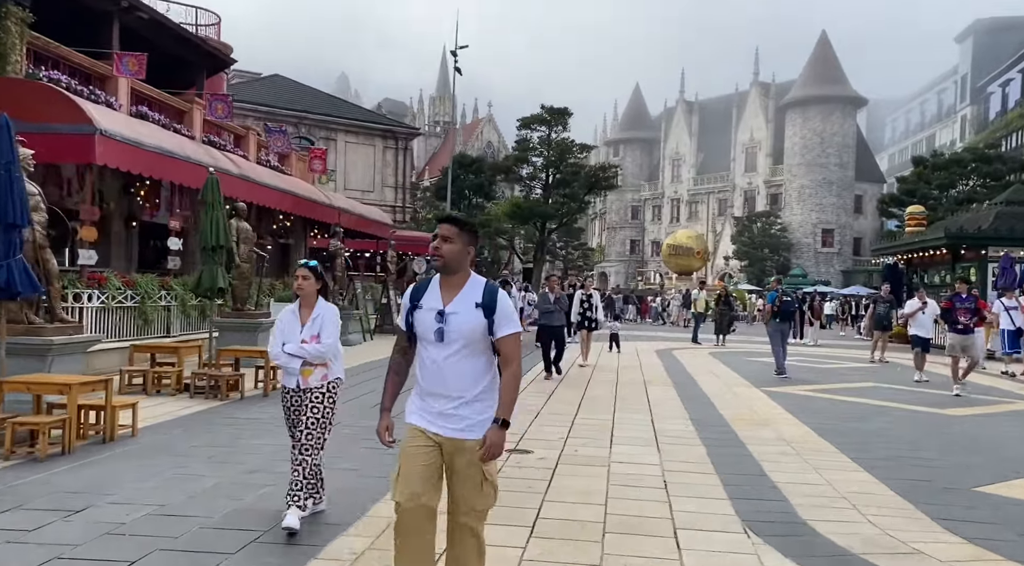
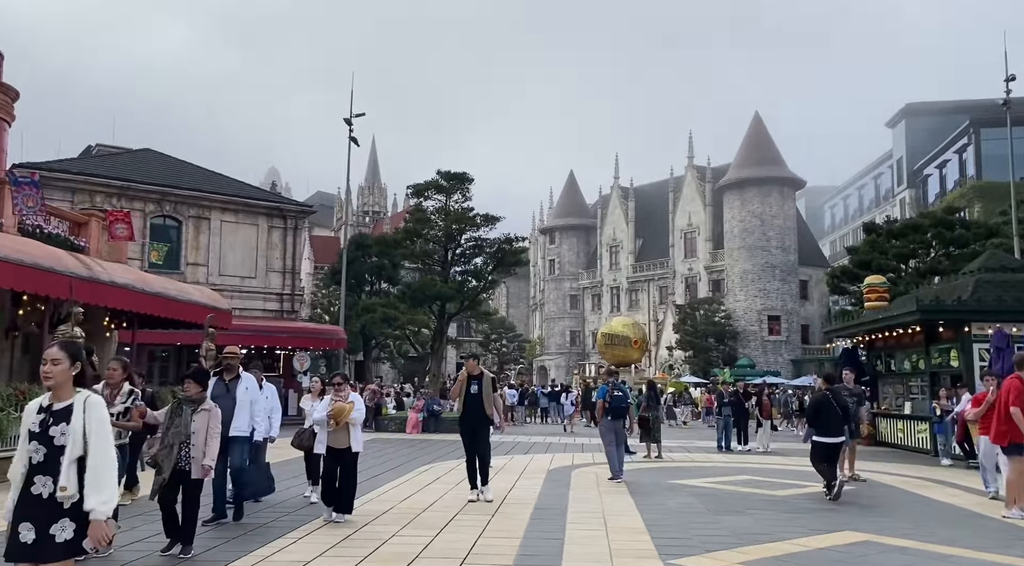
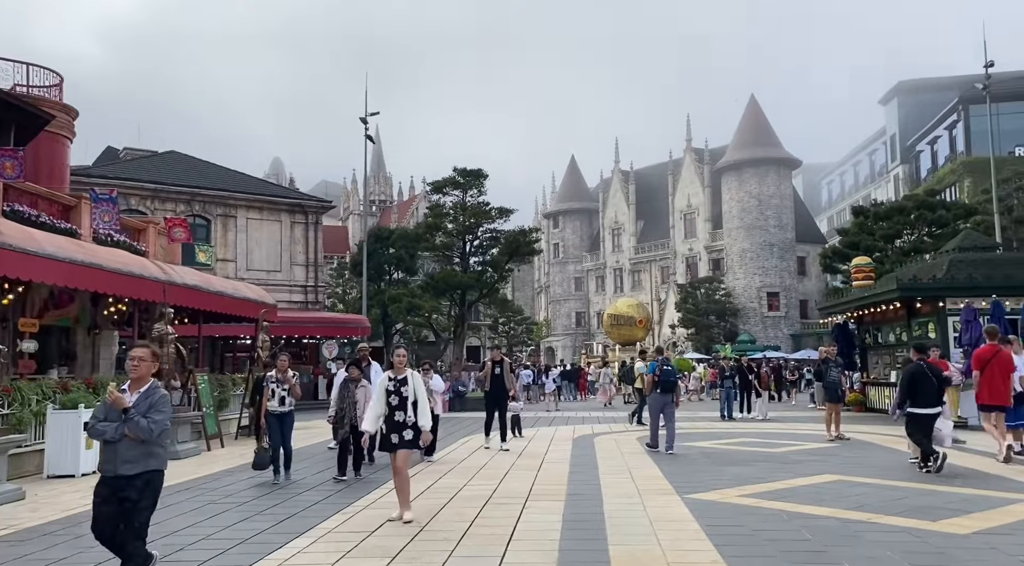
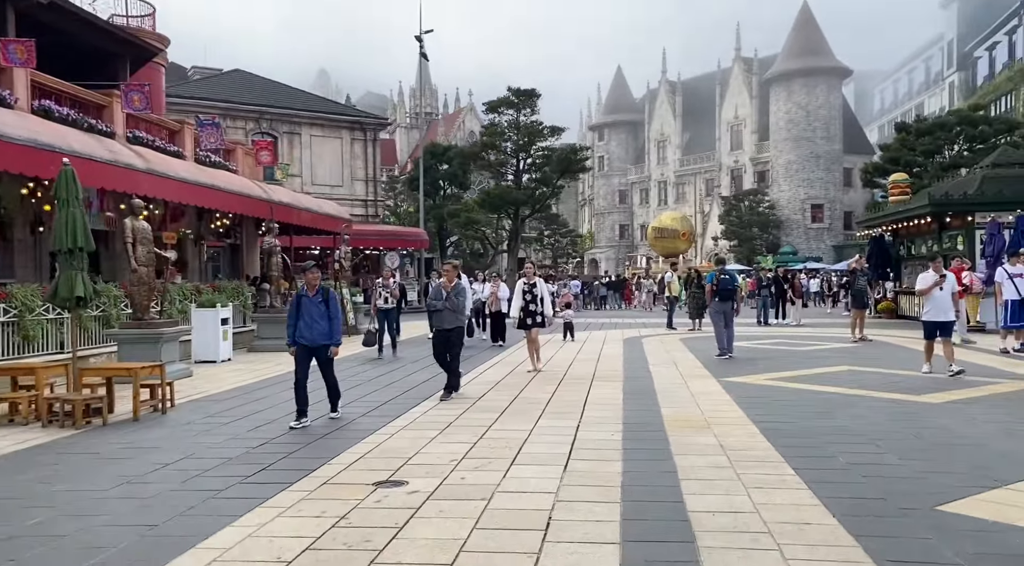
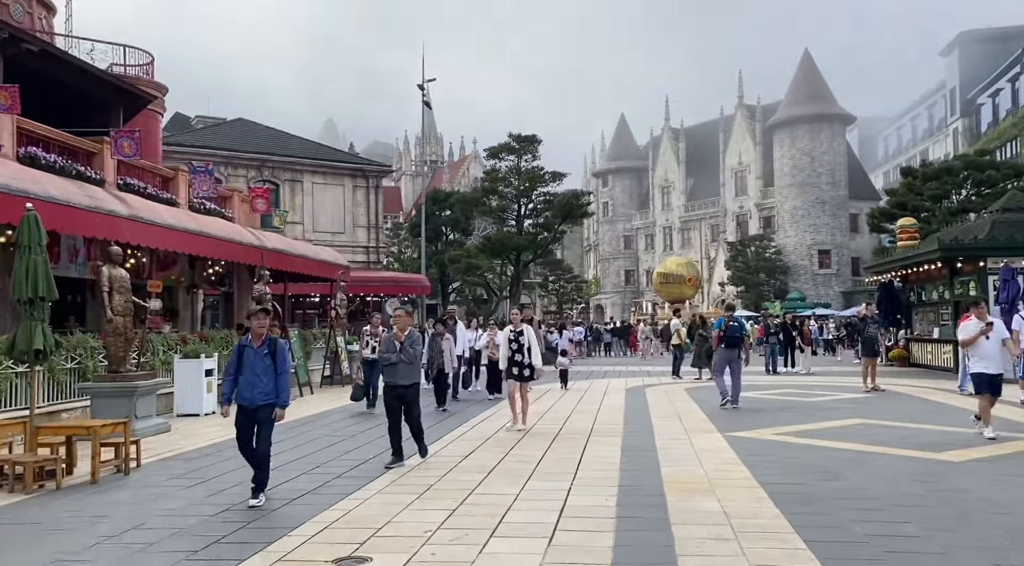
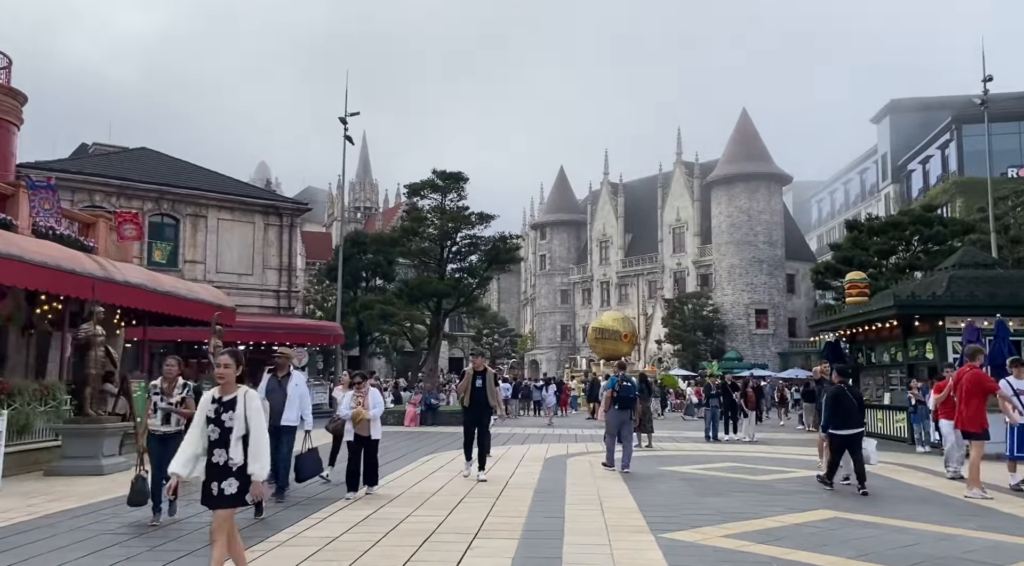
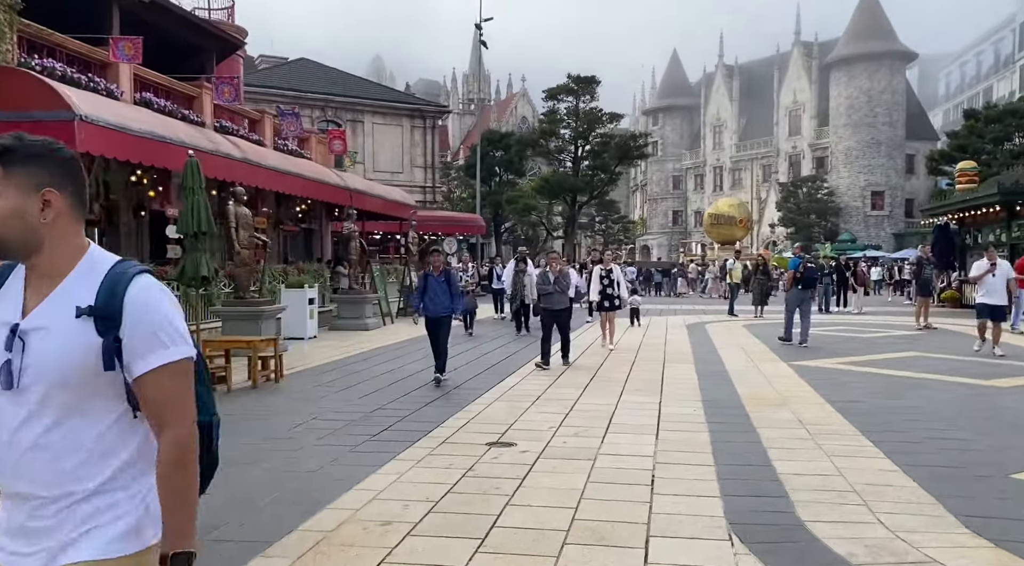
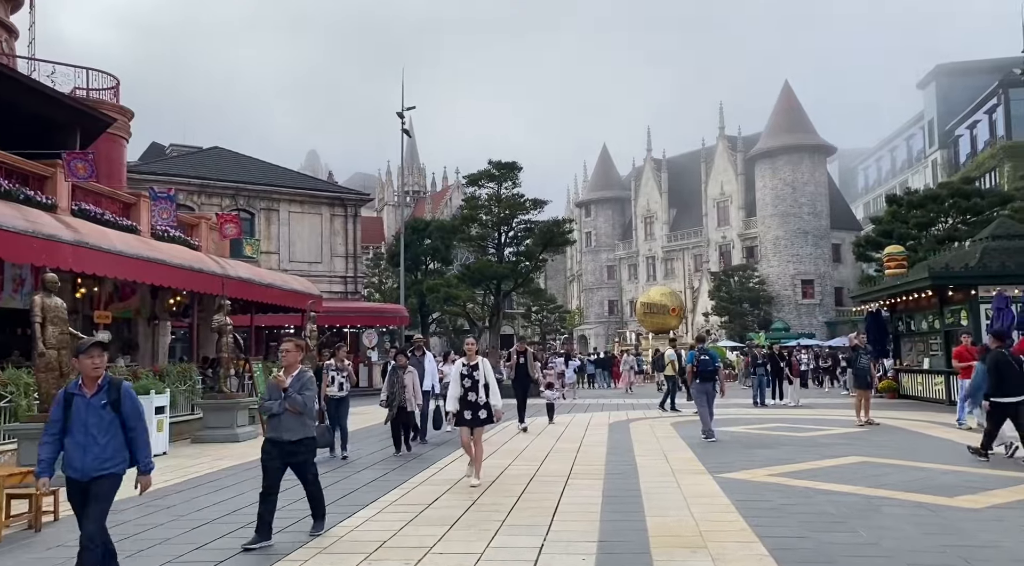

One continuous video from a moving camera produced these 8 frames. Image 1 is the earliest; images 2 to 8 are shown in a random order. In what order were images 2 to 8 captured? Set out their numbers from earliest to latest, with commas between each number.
7, 4, 5, 8, 3, 6, 2
